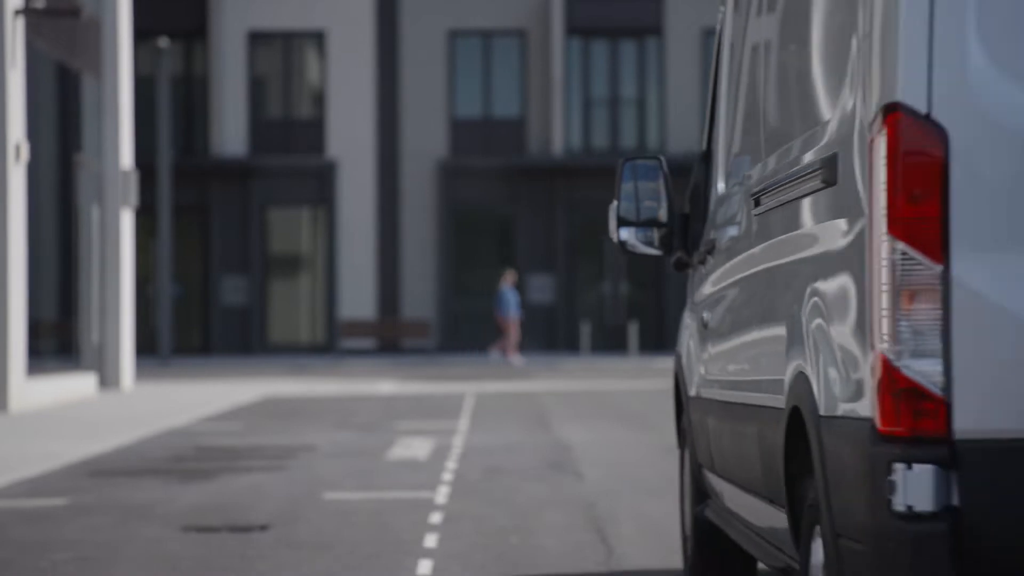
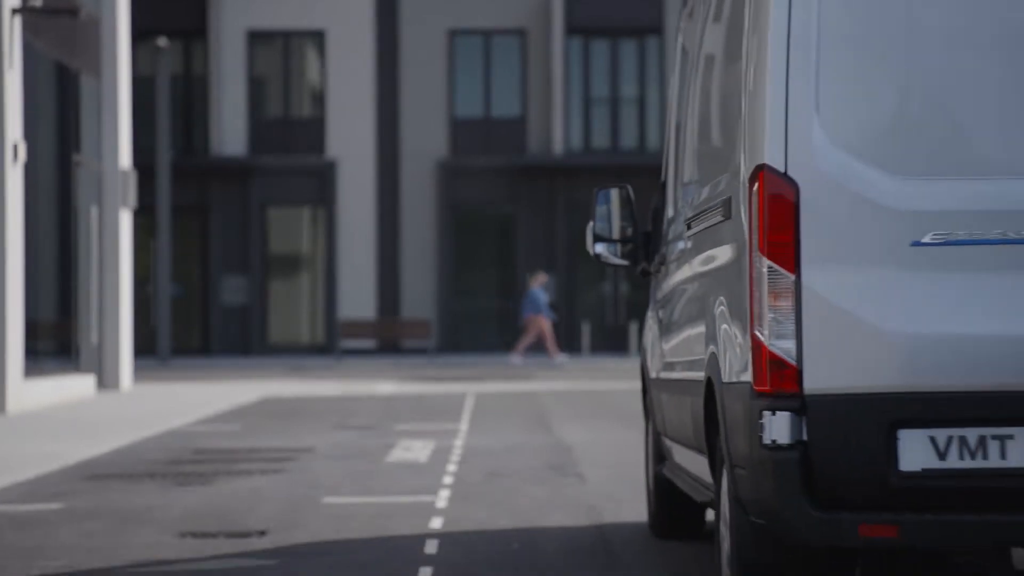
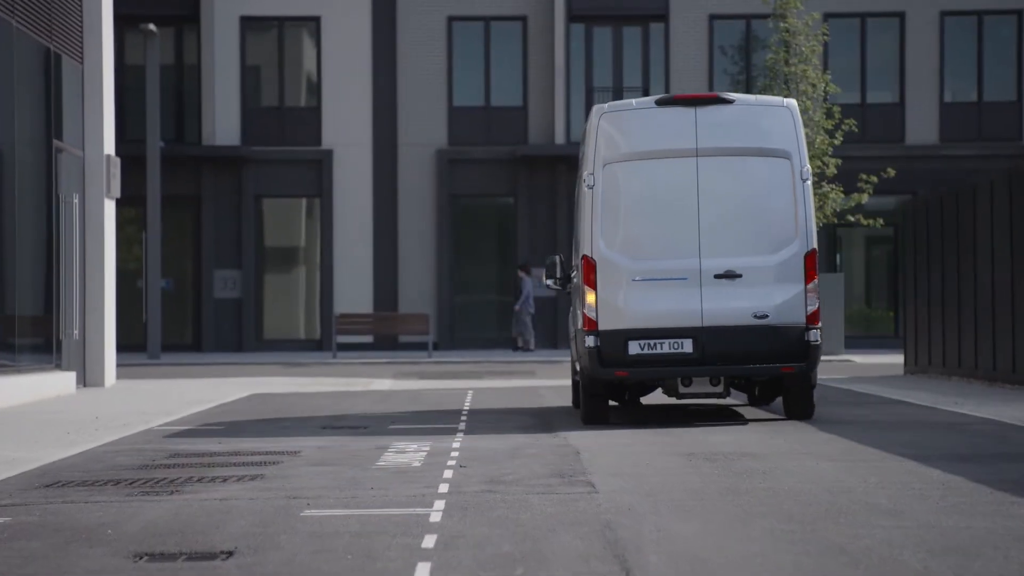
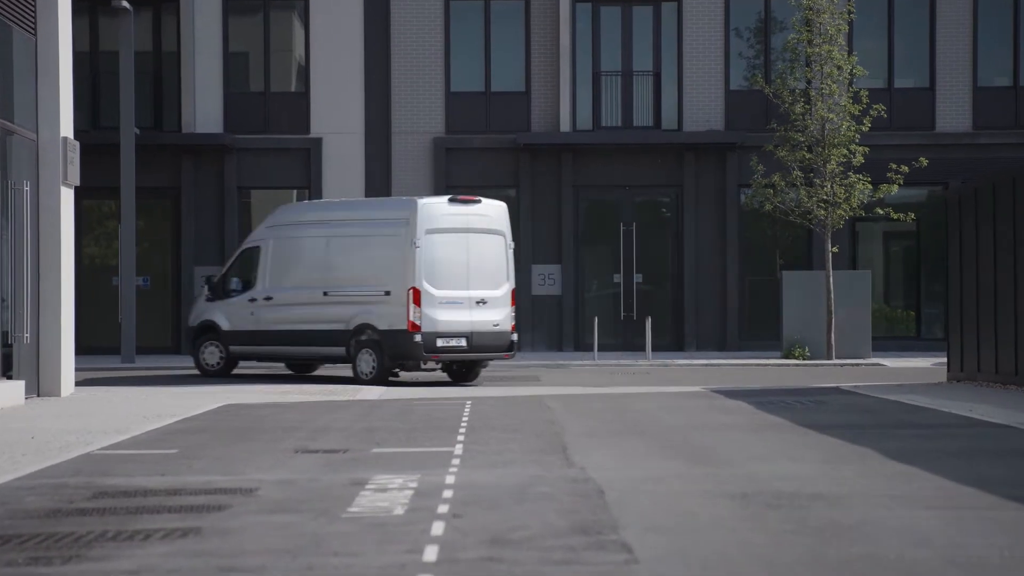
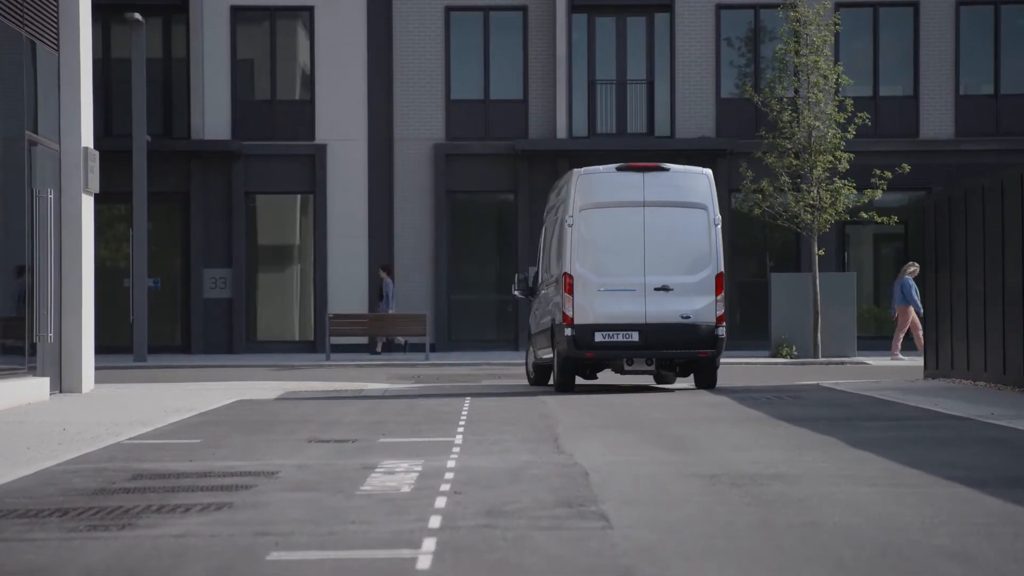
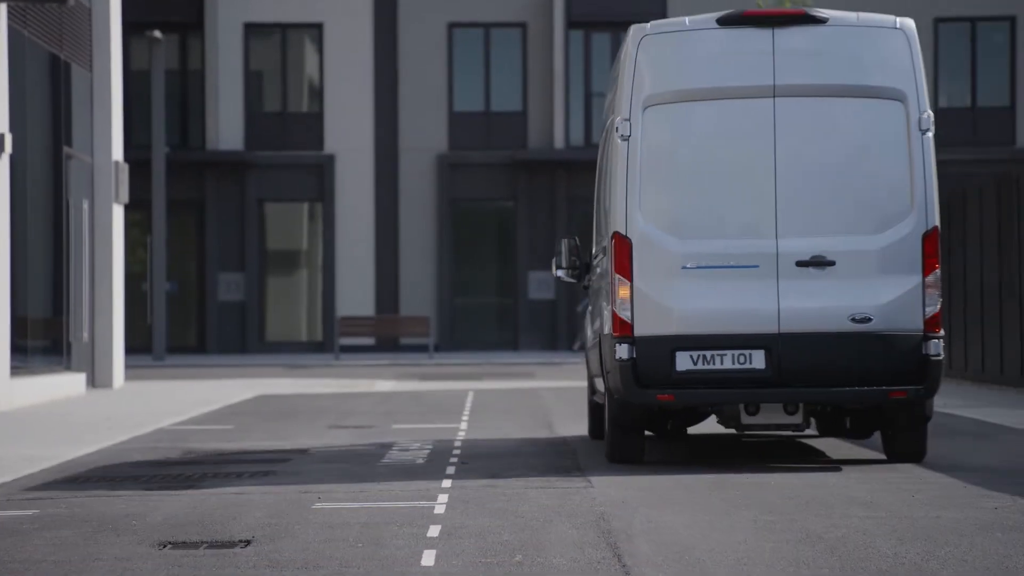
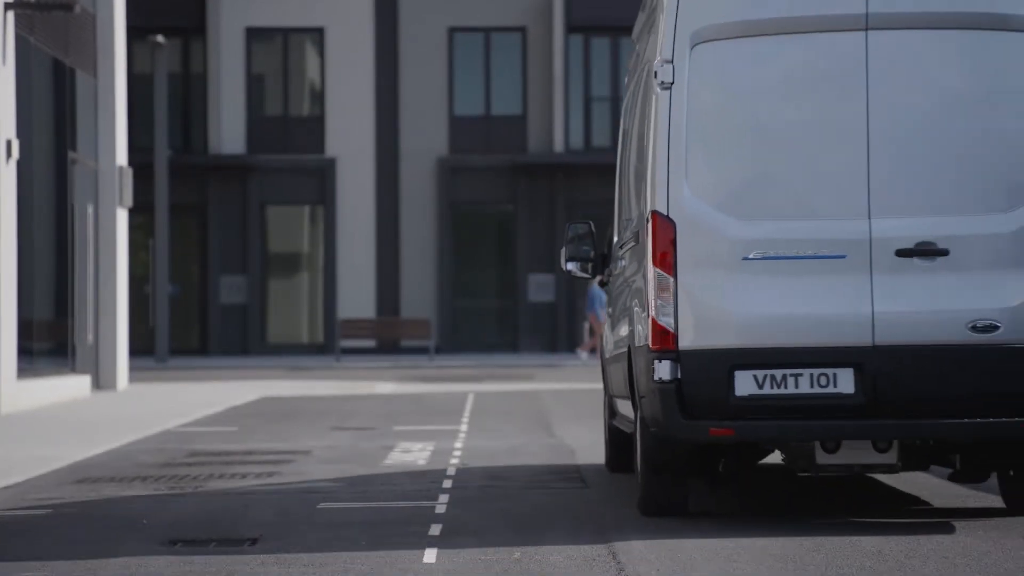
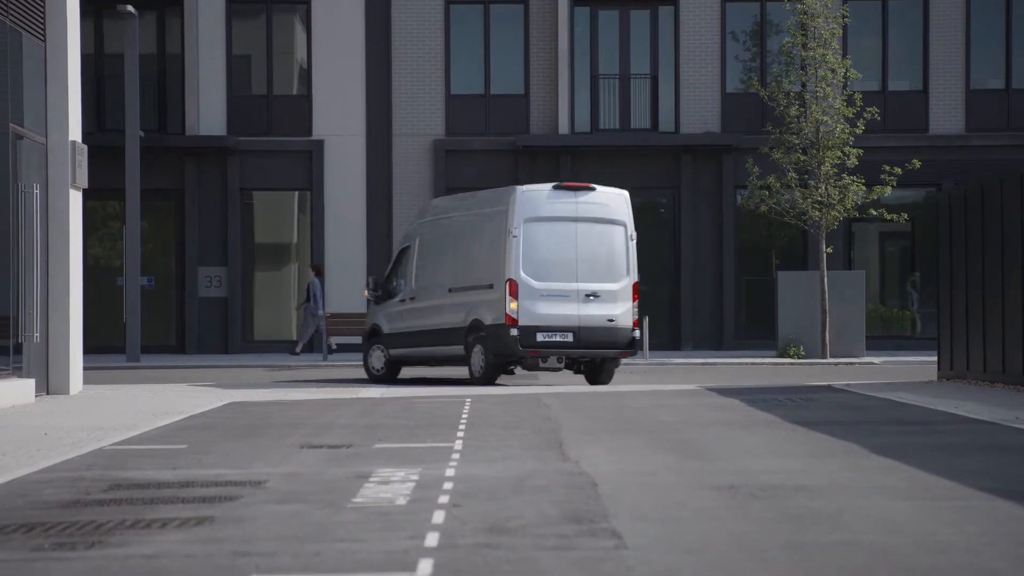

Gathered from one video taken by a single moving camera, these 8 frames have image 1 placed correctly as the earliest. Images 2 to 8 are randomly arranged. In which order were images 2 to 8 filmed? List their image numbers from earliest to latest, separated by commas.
2, 7, 6, 3, 5, 8, 4
